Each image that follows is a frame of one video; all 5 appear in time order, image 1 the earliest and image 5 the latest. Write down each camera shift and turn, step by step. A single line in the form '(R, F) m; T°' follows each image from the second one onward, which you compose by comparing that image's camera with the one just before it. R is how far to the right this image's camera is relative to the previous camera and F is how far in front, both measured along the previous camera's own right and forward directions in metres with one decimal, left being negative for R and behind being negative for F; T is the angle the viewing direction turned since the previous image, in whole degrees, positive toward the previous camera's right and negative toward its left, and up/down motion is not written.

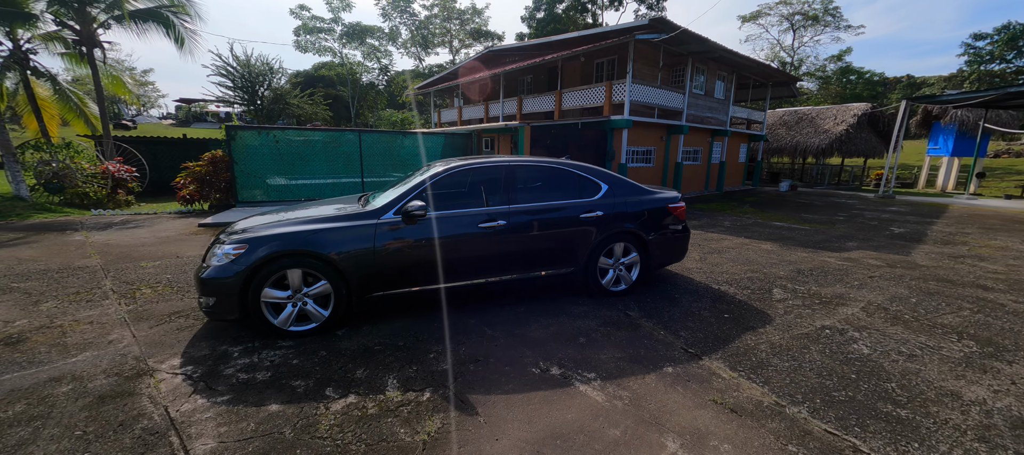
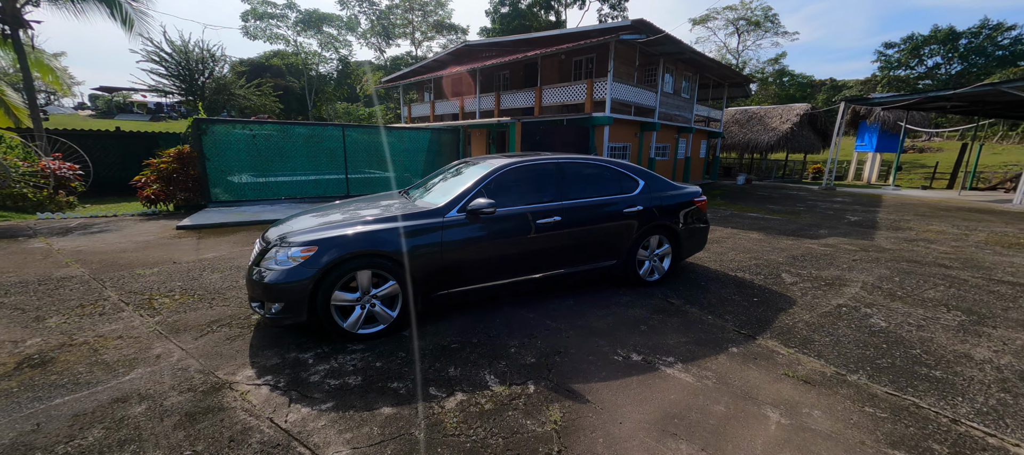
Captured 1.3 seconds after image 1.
(-0.9, 0.0) m; +7°
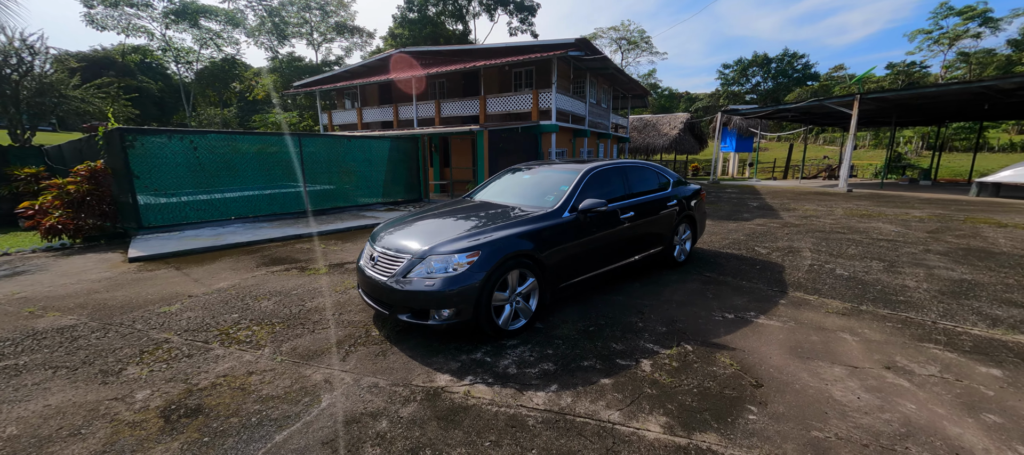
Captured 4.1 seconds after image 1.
(-2.0, -0.2) m; +16°
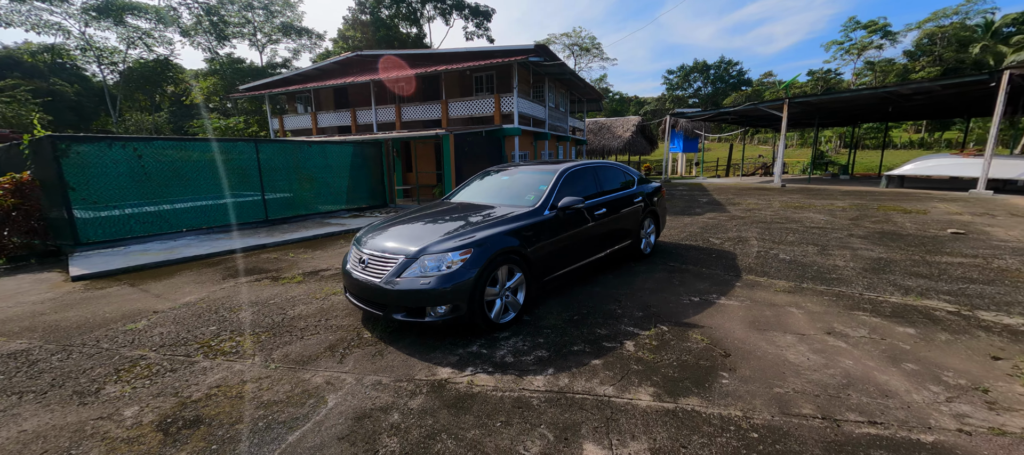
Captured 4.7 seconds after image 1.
(-0.3, -0.2) m; +6°
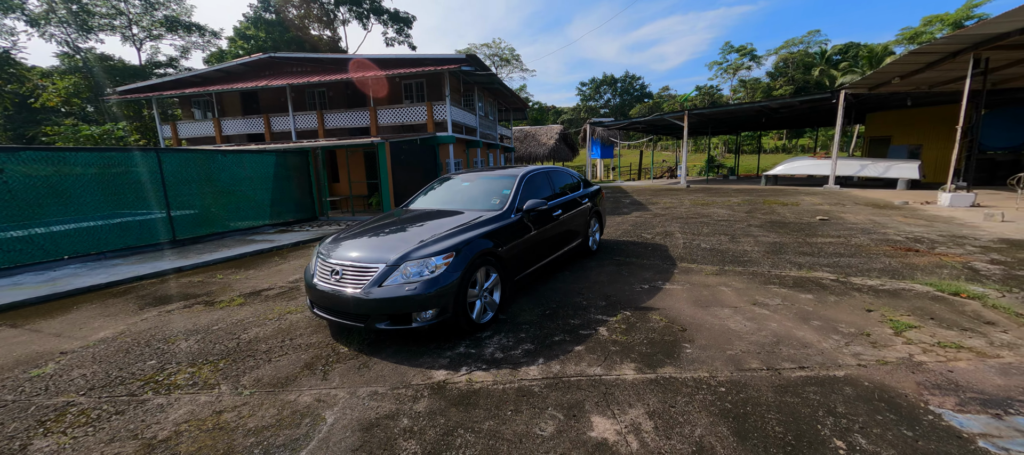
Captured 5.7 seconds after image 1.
(-0.5, -0.1) m; +12°
